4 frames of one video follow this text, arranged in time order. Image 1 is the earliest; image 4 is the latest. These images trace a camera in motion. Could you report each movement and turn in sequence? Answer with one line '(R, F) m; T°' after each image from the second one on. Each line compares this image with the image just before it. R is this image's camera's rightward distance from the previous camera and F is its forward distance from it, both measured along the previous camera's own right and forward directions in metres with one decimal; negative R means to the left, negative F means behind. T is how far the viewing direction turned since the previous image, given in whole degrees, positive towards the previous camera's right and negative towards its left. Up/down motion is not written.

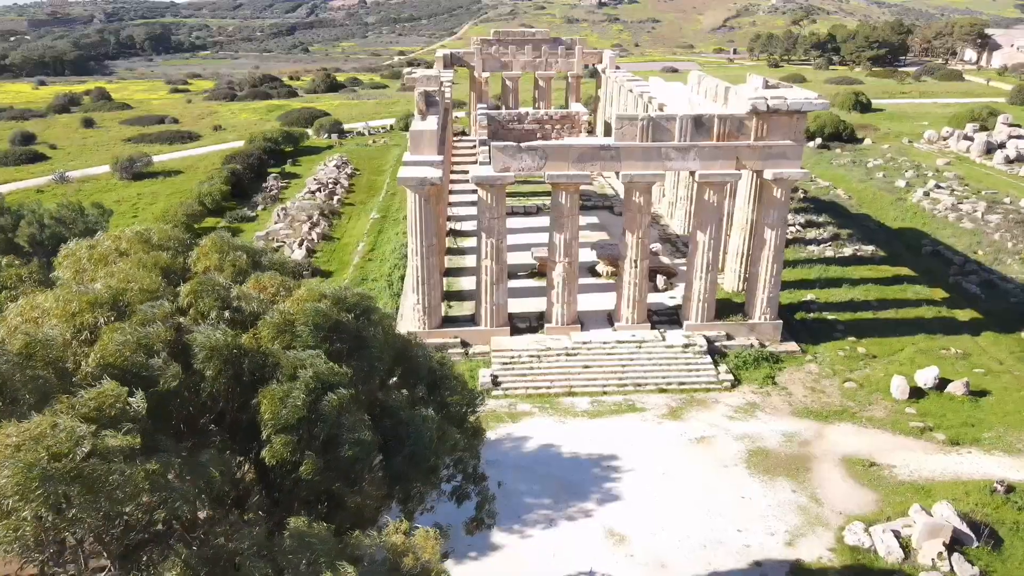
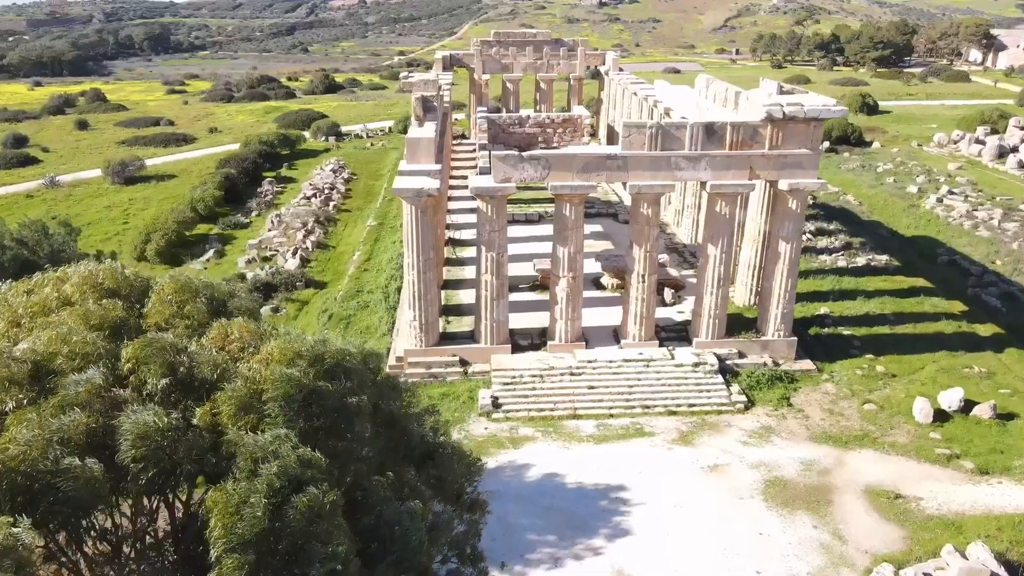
(0.0, +0.9) m; 0°
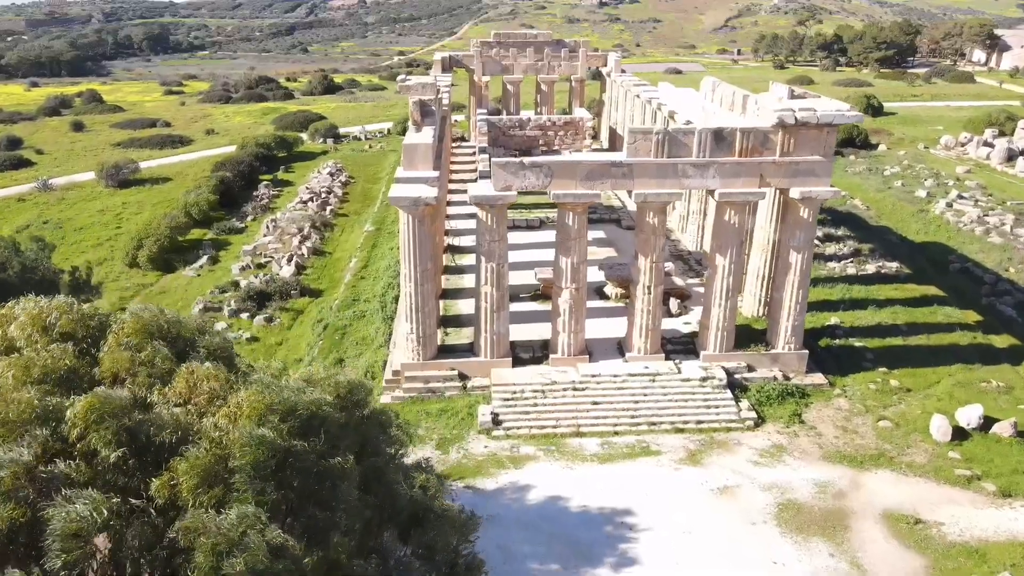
(0.0, +0.6) m; 0°
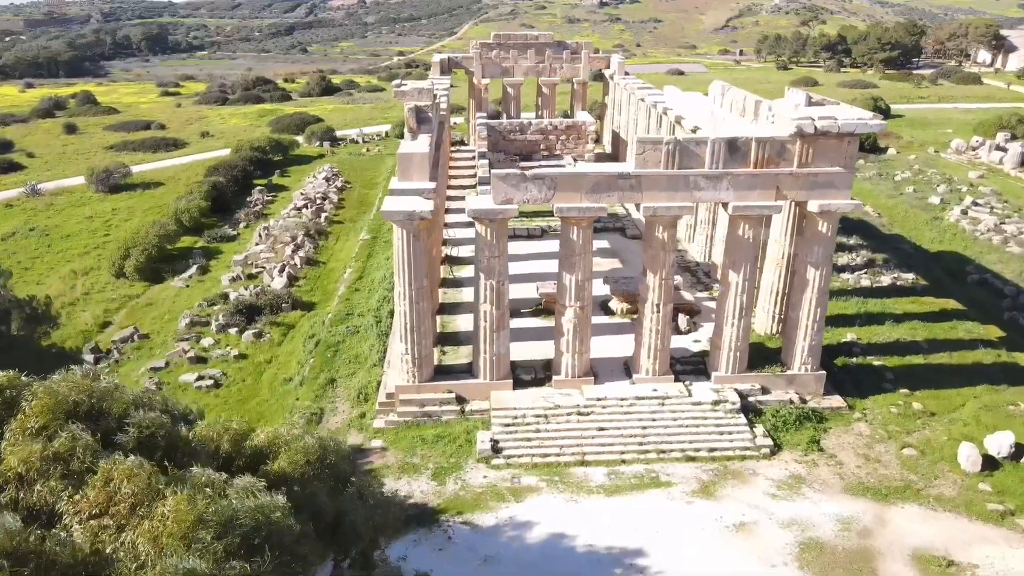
(0.0, +0.9) m; 0°
